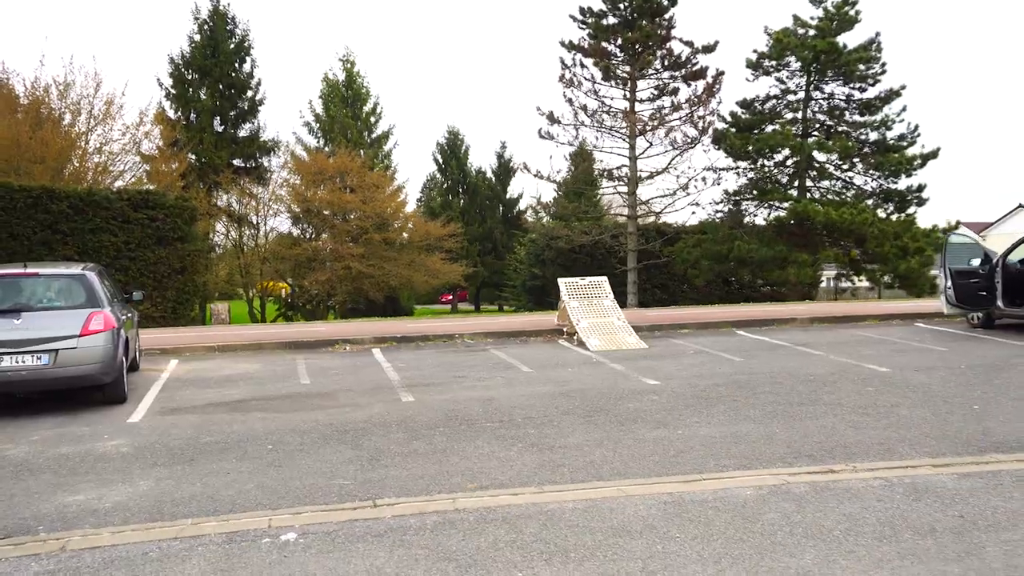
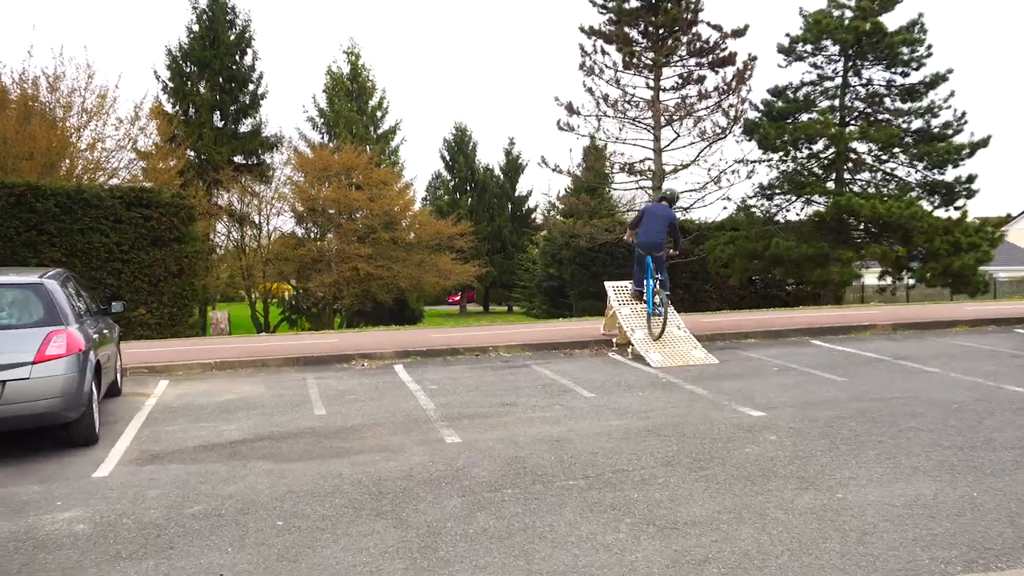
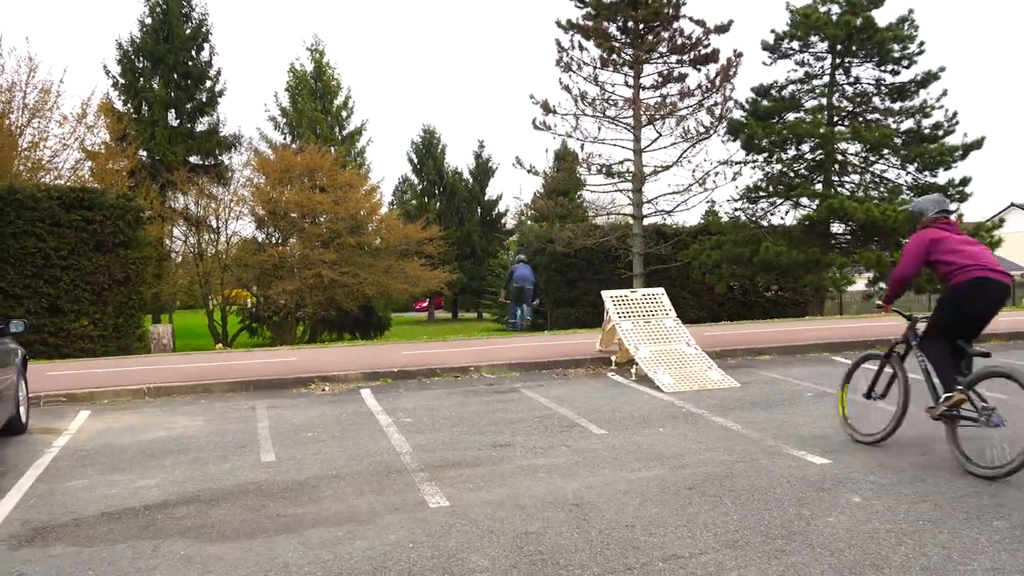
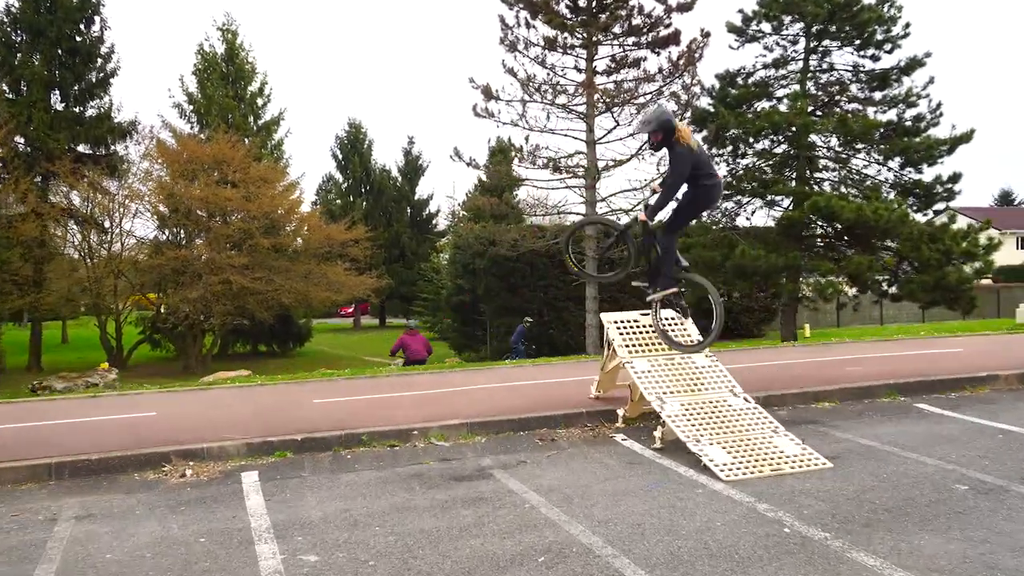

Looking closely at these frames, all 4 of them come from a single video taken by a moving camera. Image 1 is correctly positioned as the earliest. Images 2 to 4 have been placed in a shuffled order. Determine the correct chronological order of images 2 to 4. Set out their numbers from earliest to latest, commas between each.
2, 3, 4
